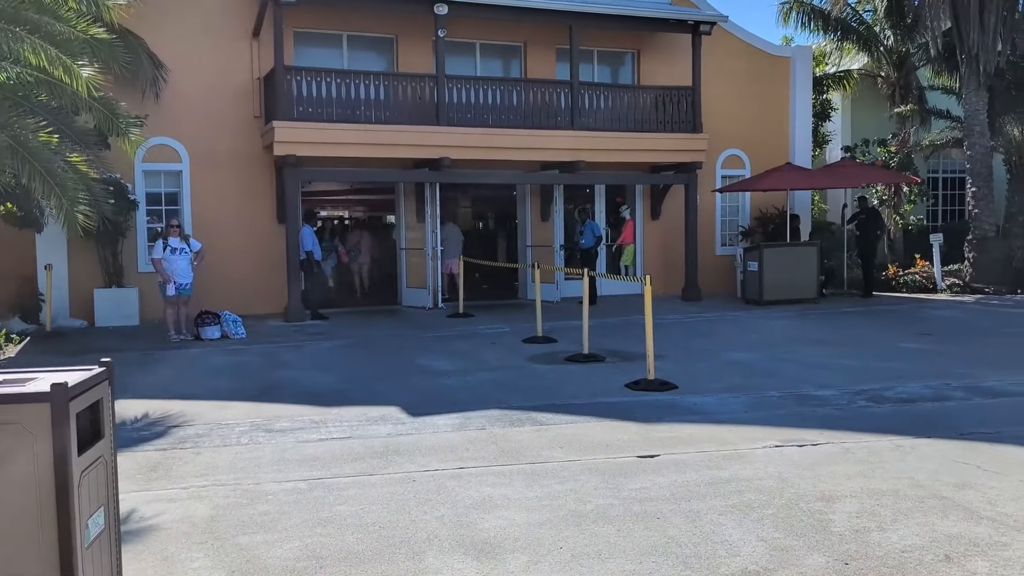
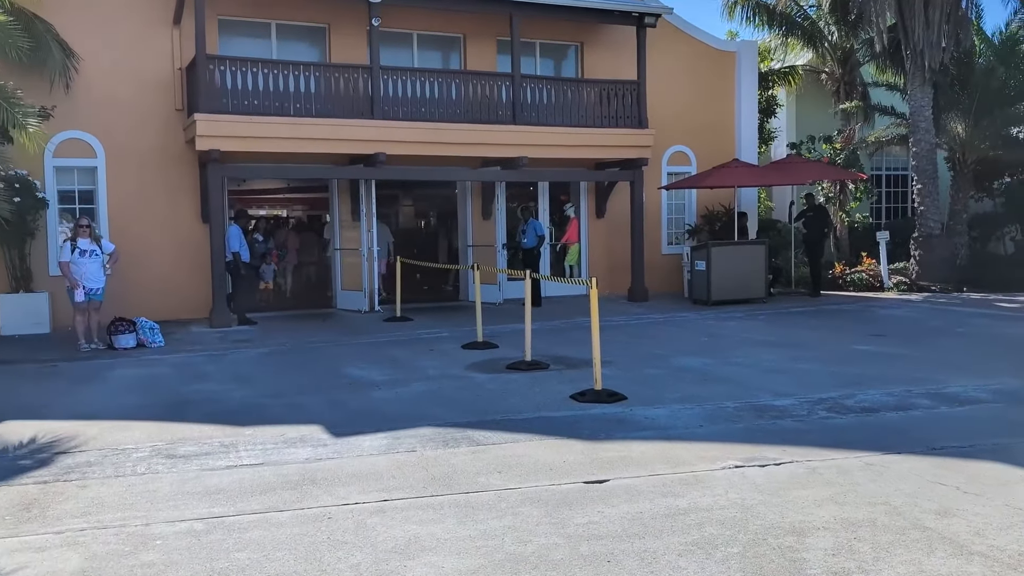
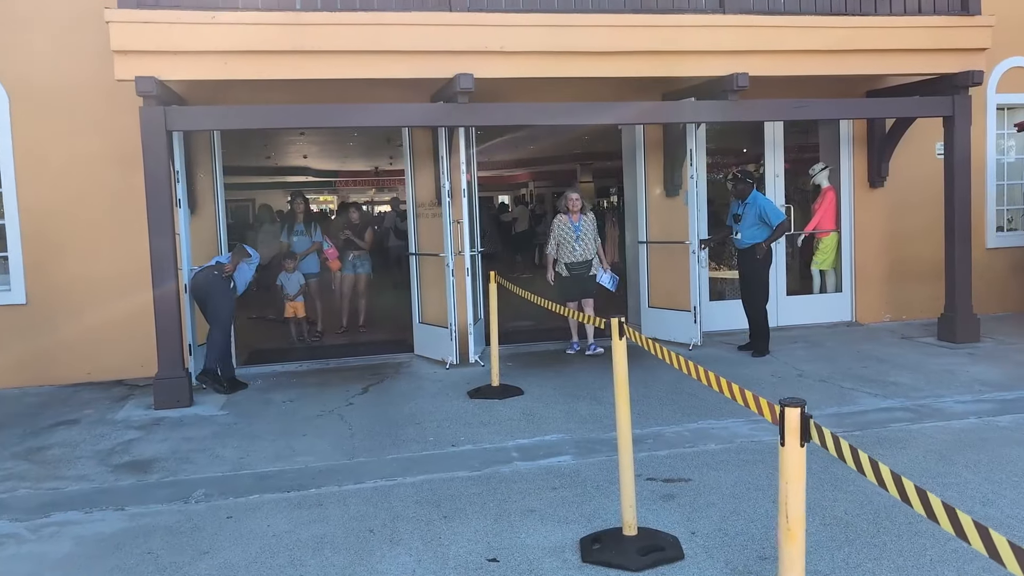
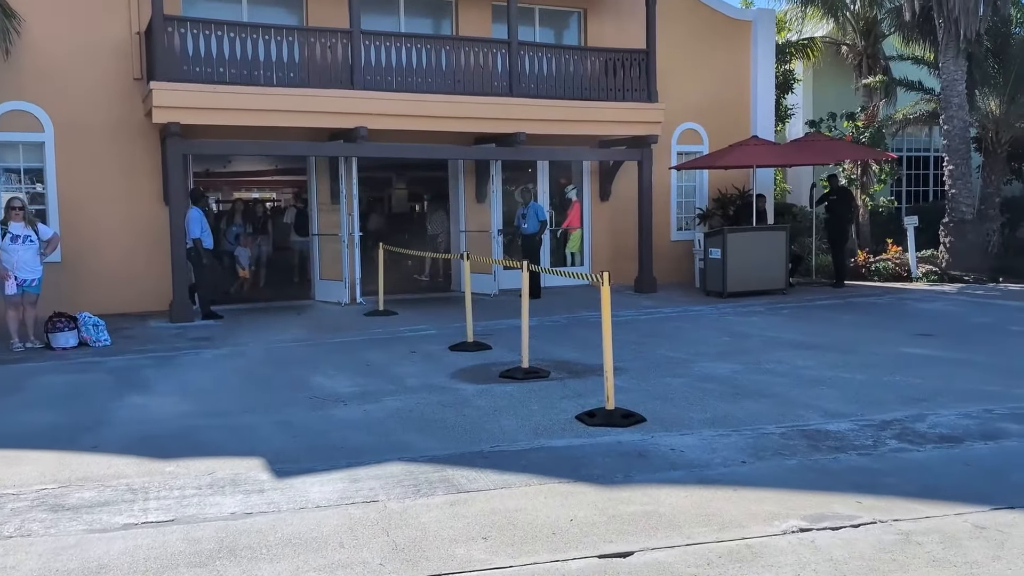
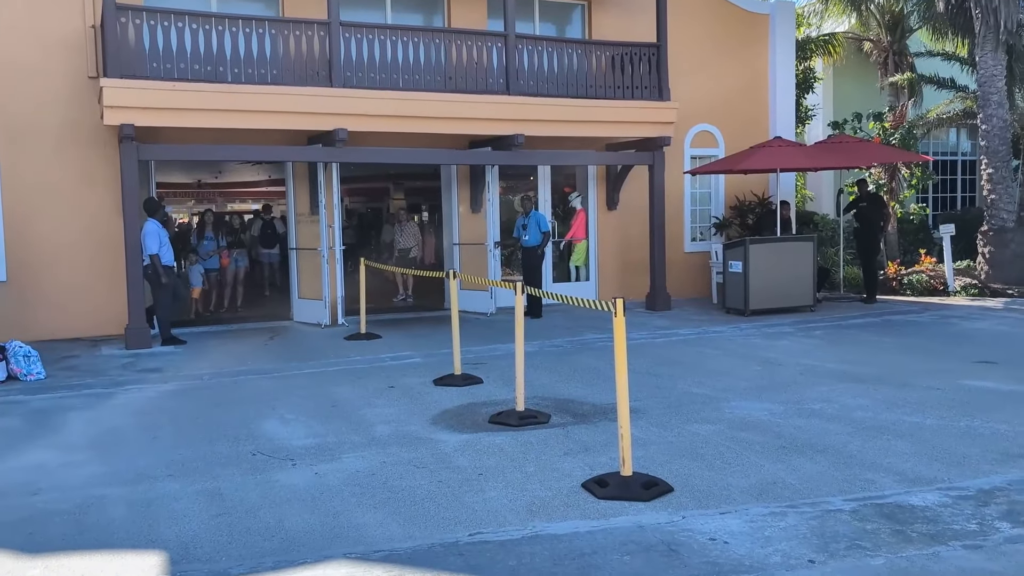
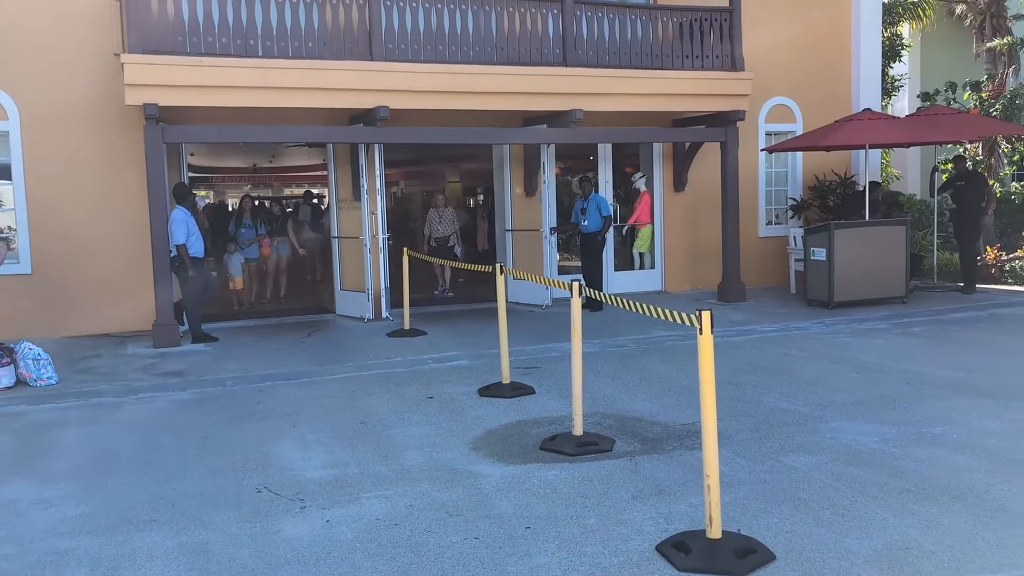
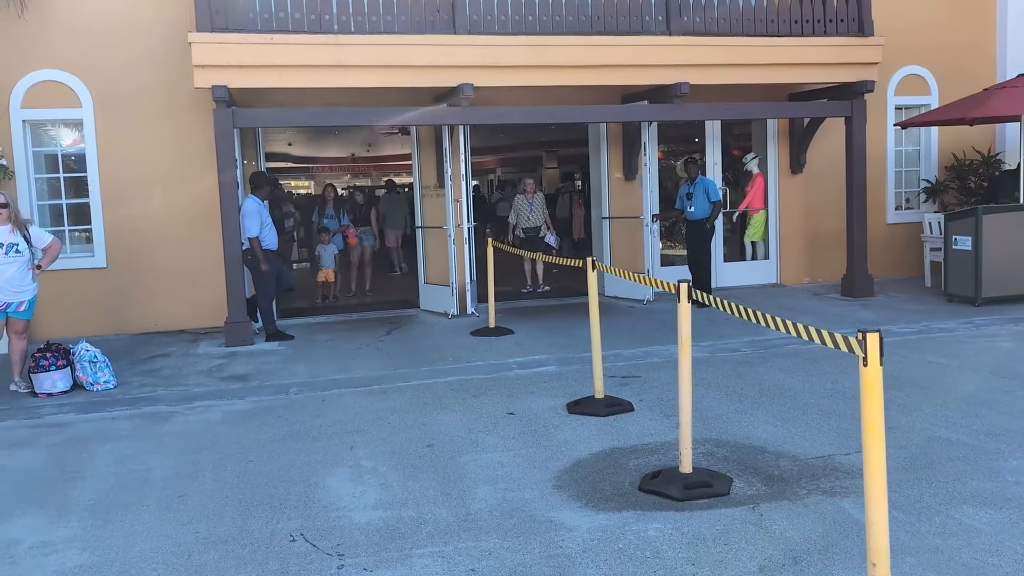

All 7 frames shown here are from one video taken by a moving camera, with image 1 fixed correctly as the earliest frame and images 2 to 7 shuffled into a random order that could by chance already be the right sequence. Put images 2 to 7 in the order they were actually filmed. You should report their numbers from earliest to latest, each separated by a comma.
2, 4, 5, 6, 7, 3
